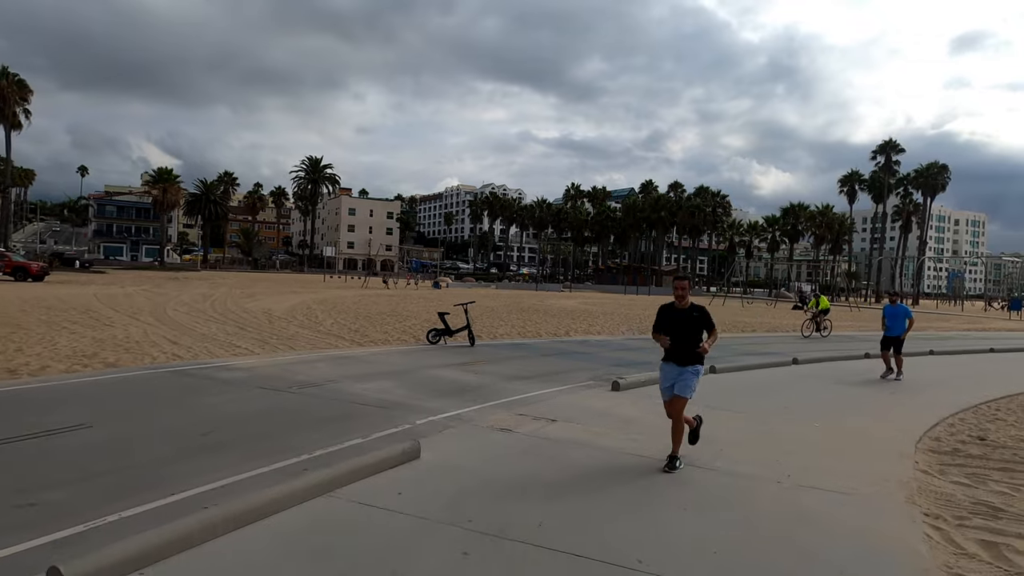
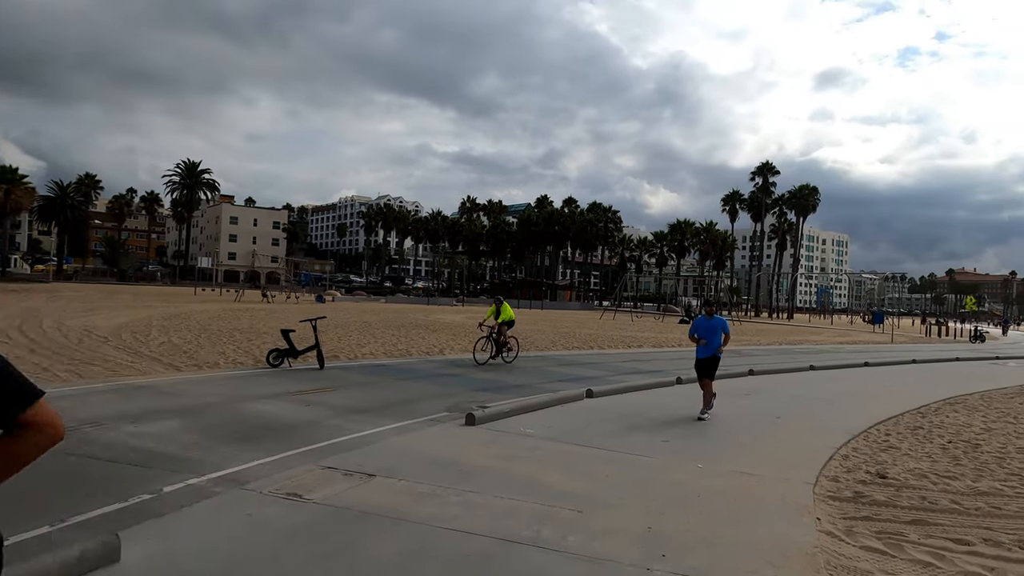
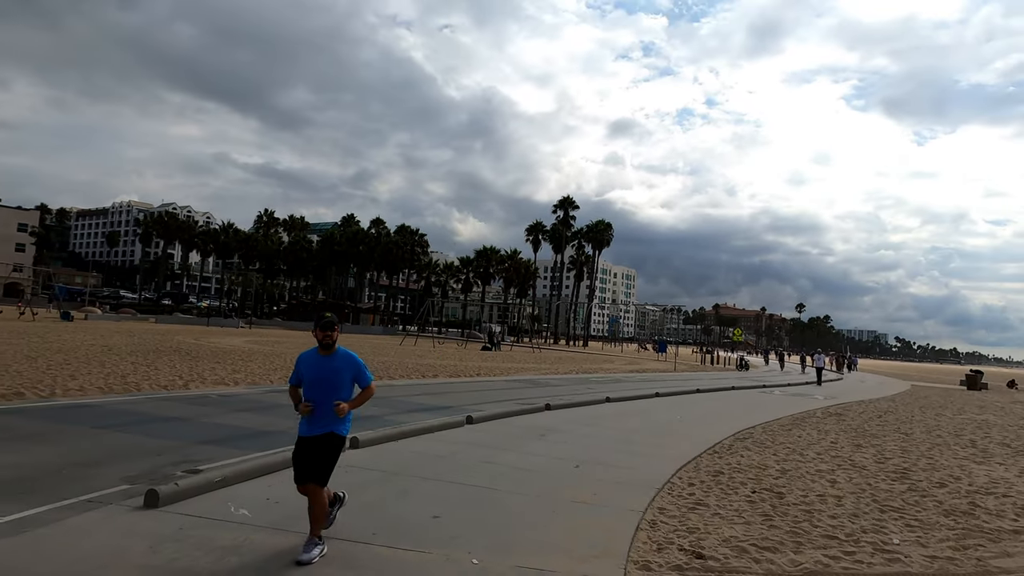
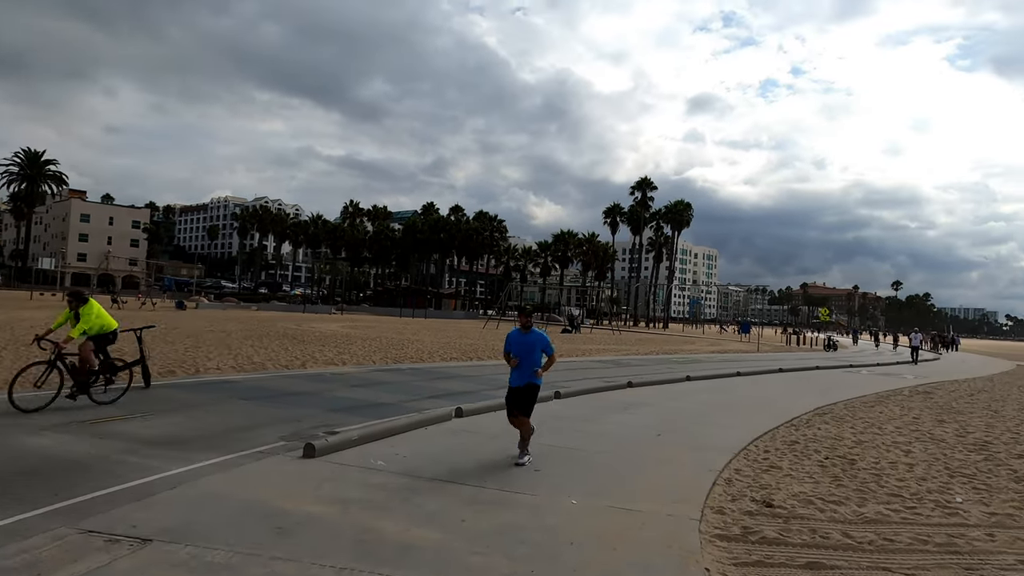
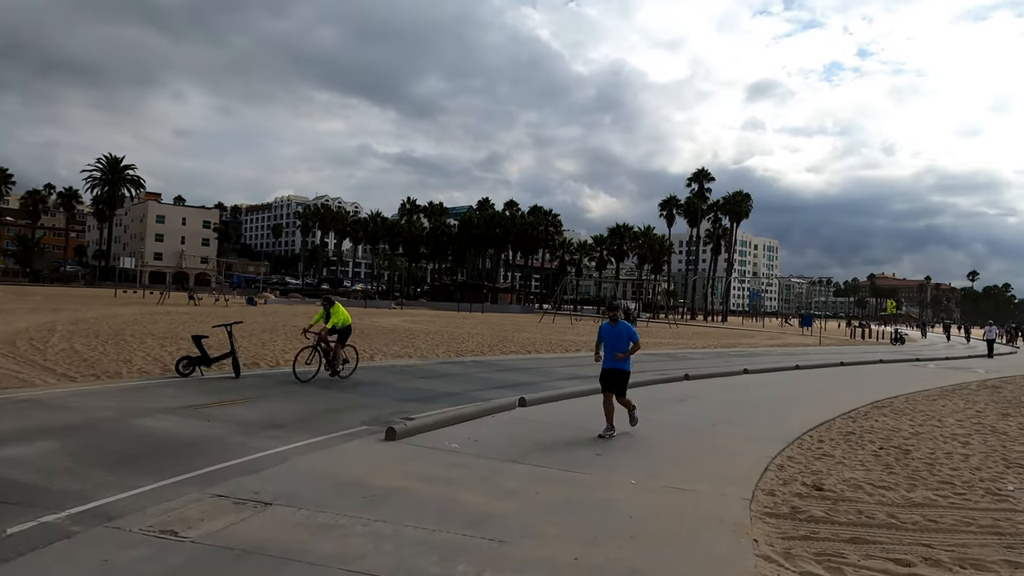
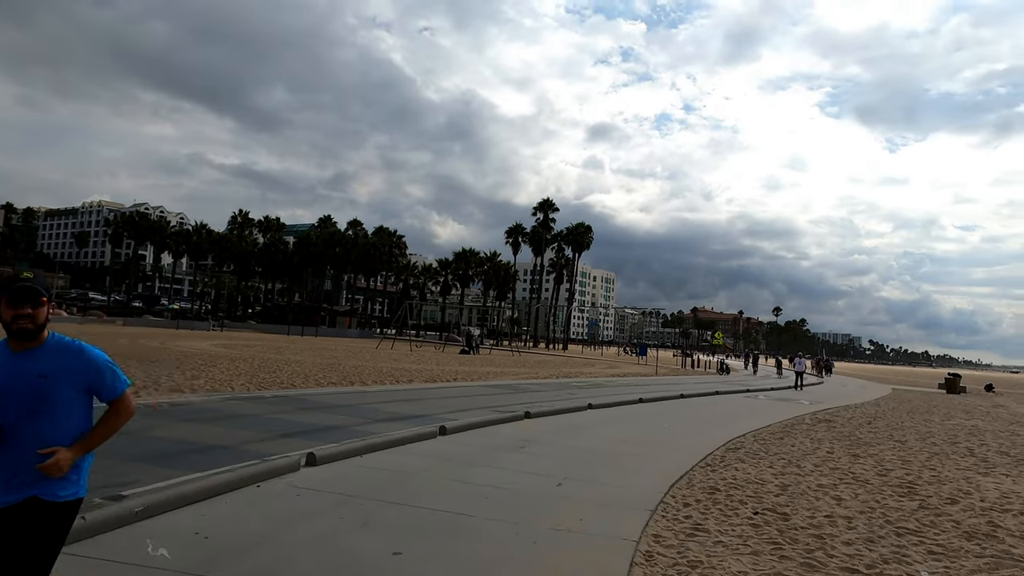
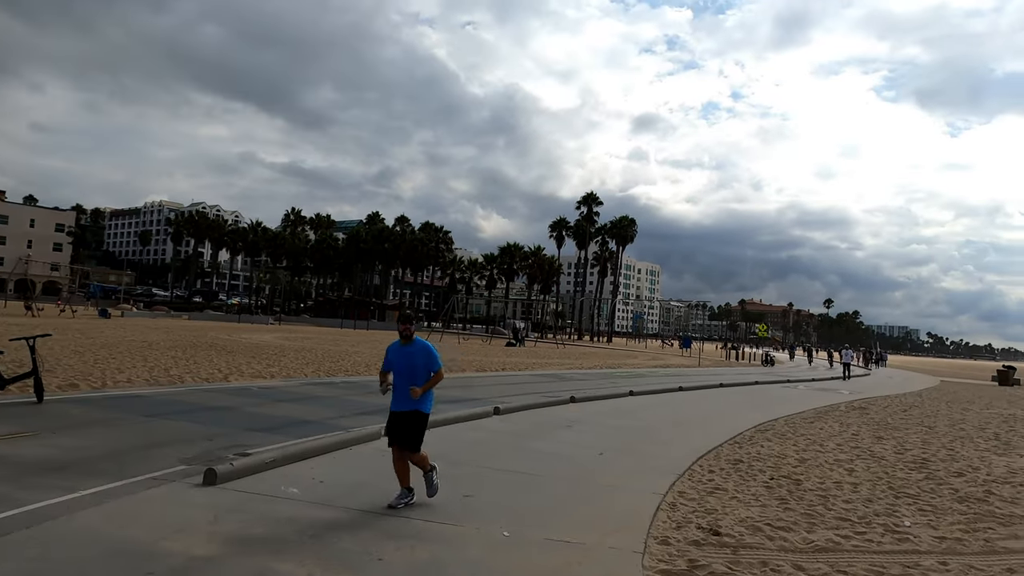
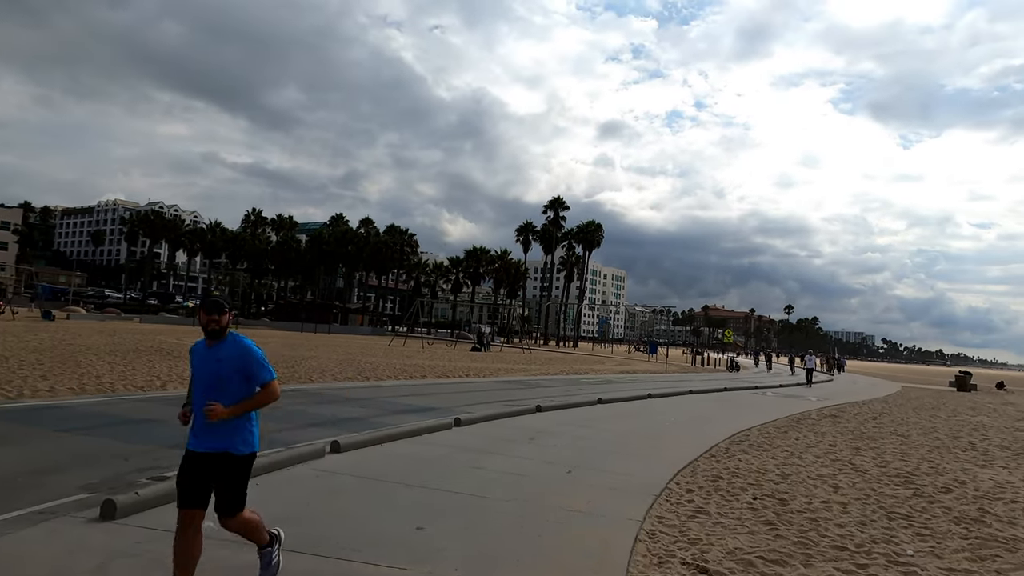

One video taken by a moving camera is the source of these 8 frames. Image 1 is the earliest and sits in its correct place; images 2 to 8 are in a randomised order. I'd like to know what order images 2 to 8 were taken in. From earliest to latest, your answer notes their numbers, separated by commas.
2, 5, 4, 7, 3, 8, 6
